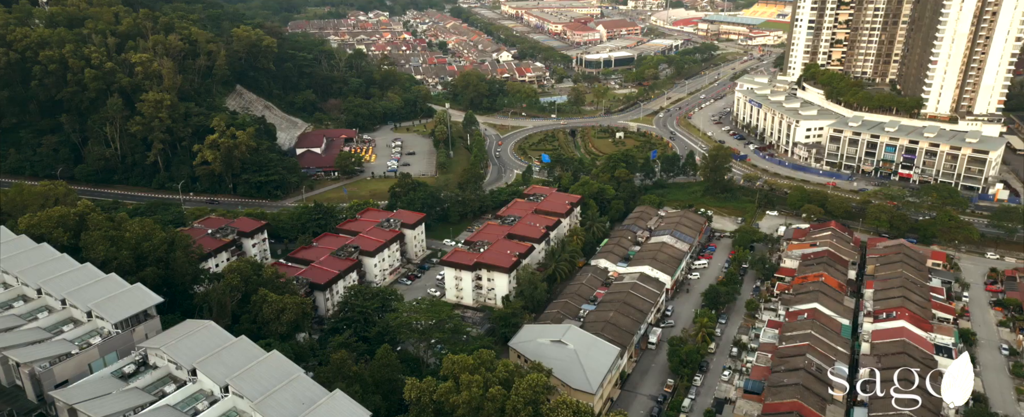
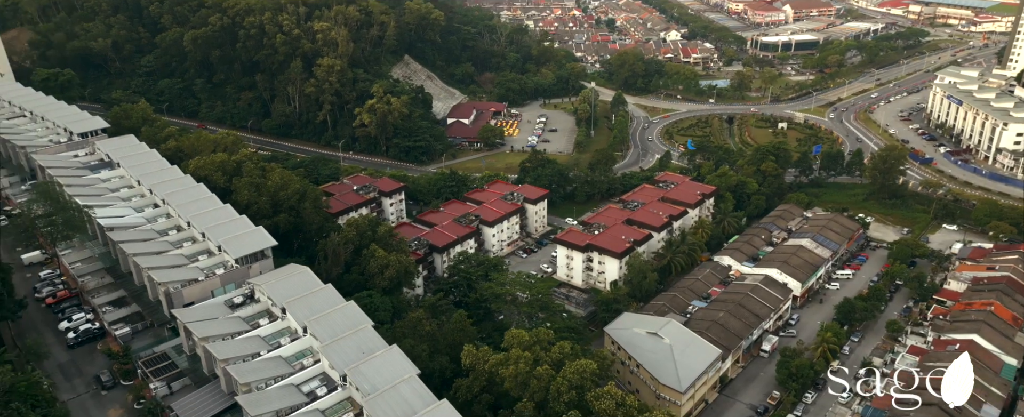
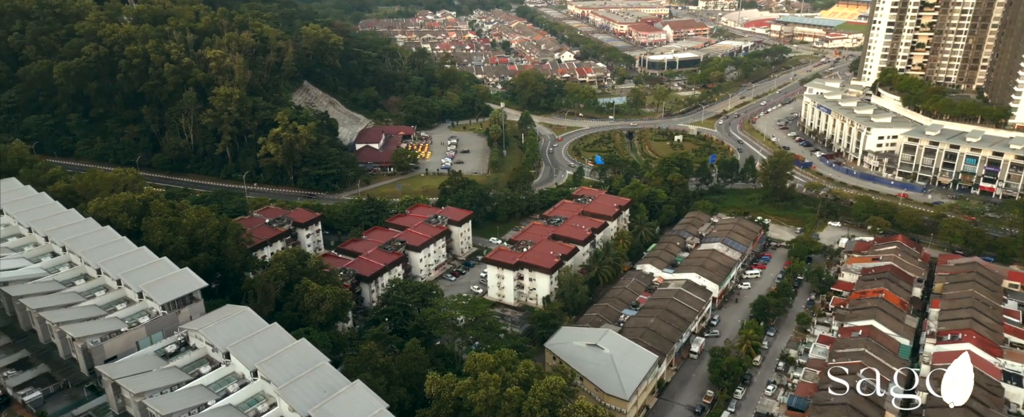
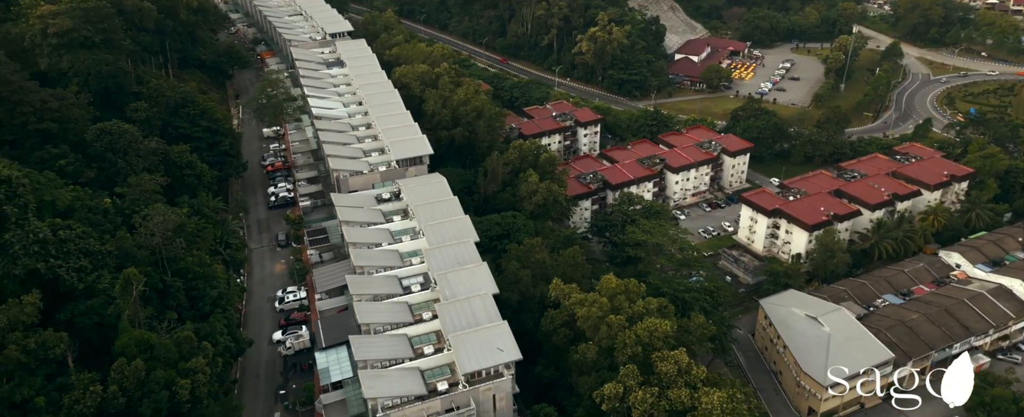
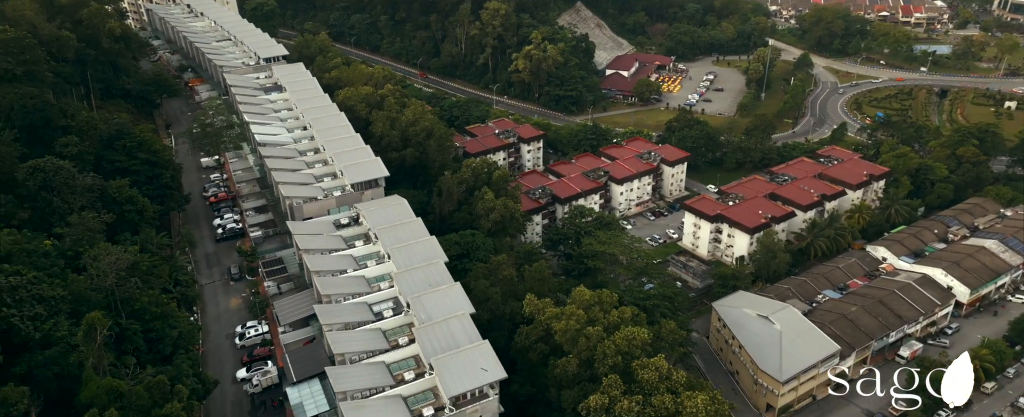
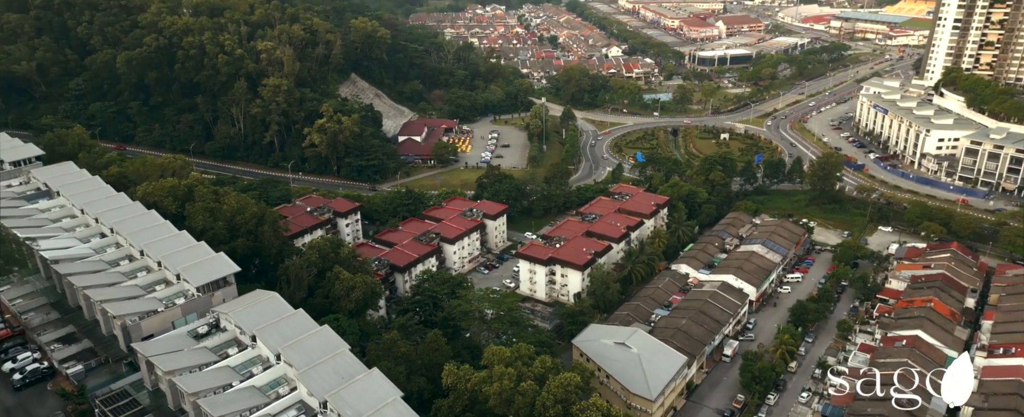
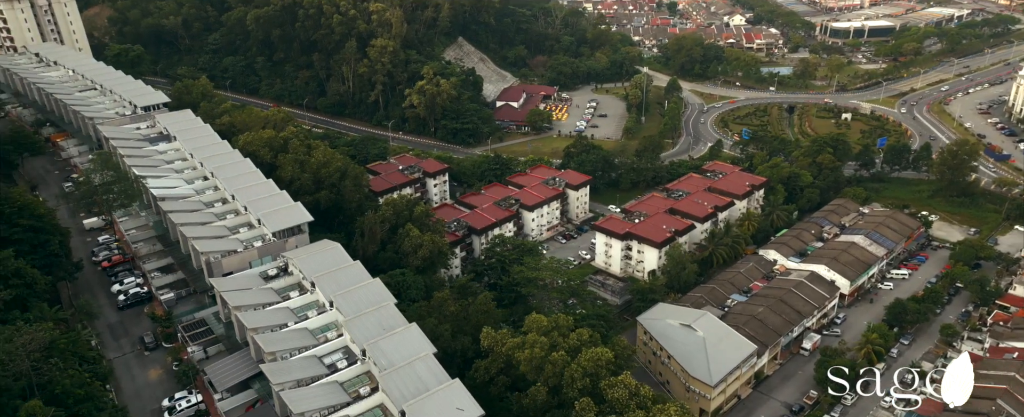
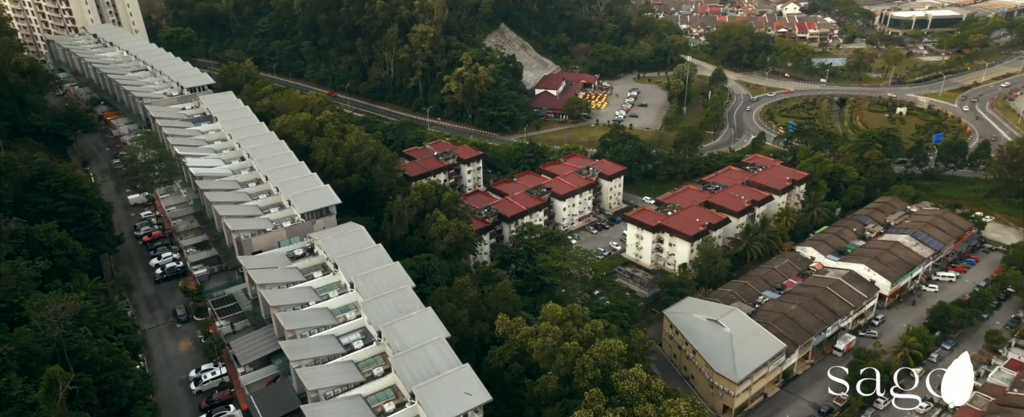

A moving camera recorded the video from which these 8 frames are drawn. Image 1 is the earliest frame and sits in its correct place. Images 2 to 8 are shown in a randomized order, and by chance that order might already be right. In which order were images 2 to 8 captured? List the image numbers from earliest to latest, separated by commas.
3, 6, 2, 7, 8, 5, 4
